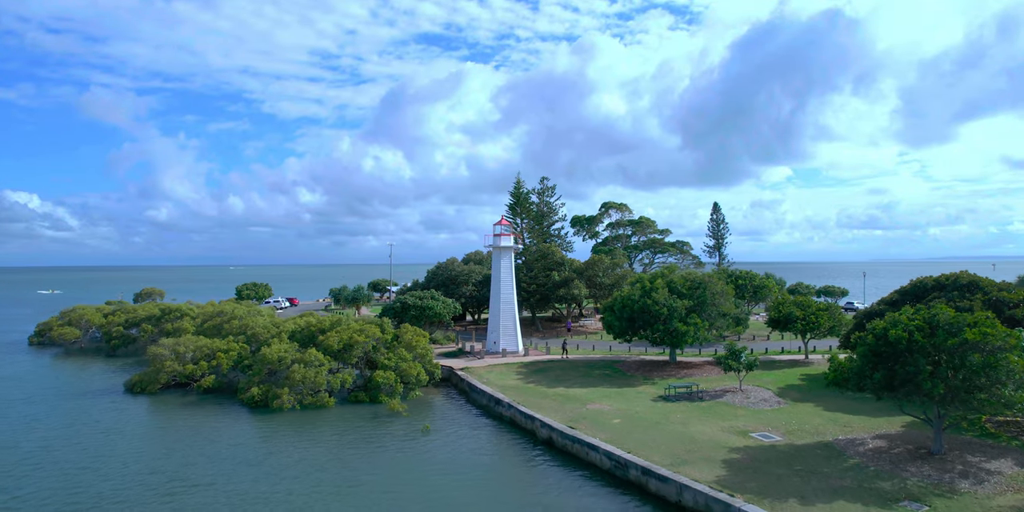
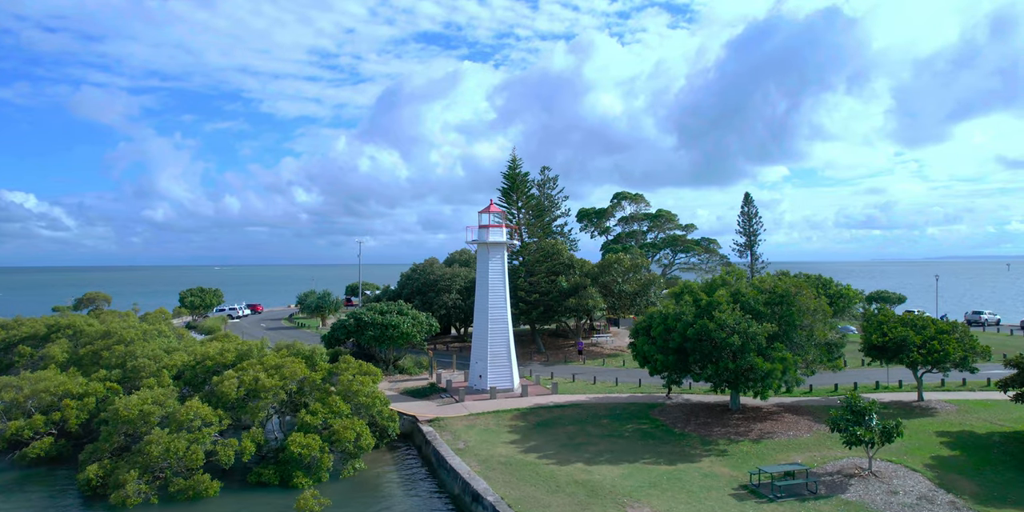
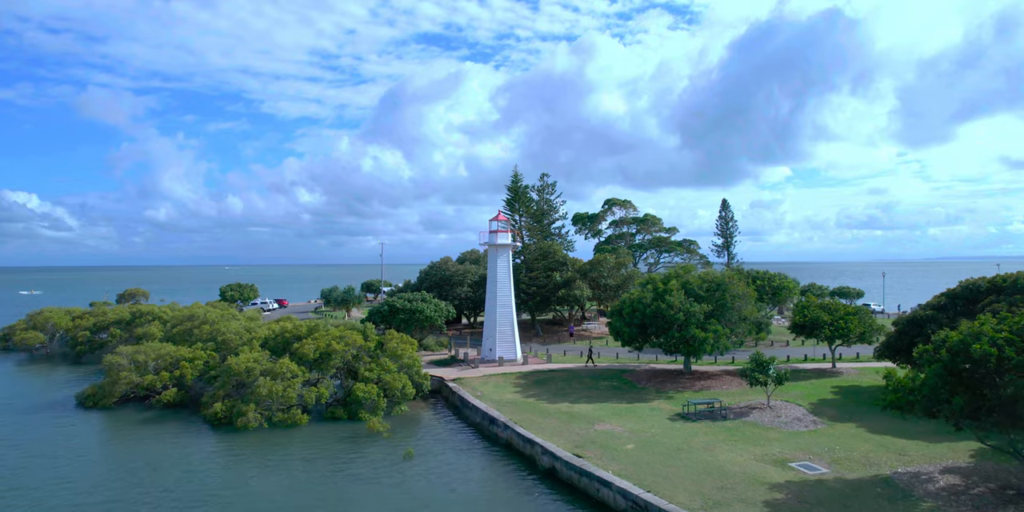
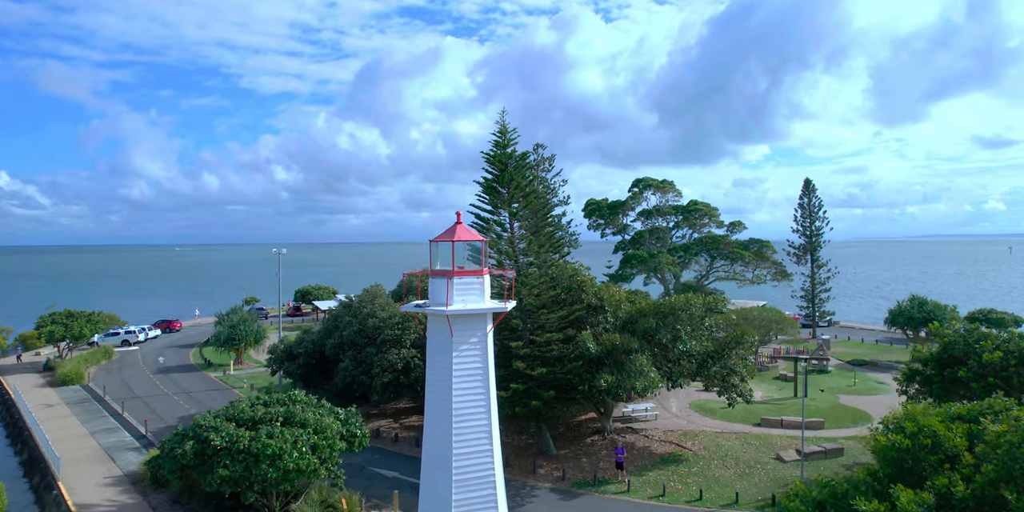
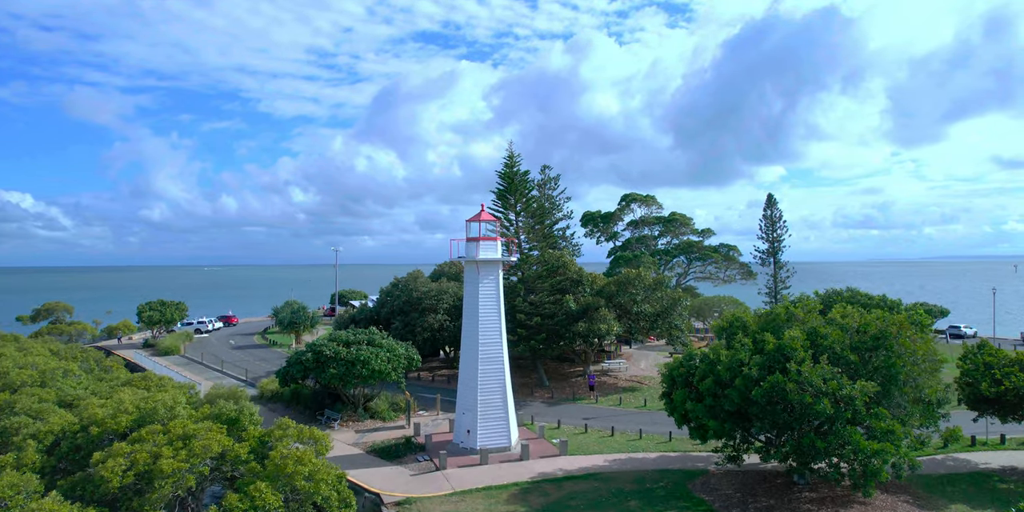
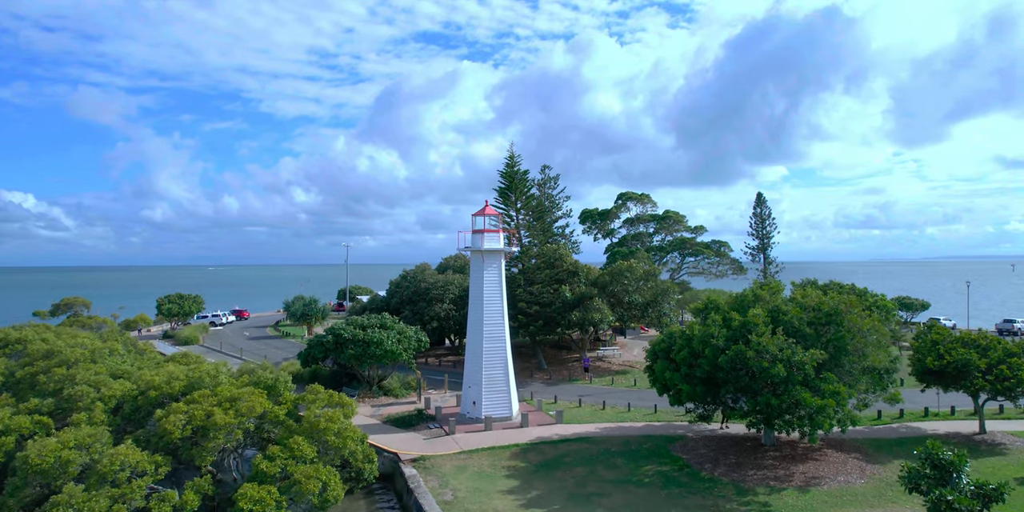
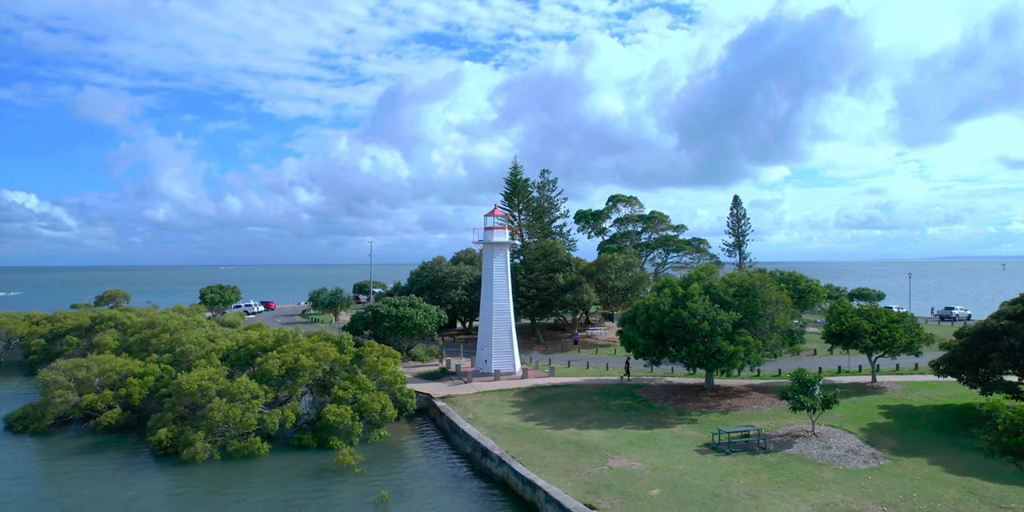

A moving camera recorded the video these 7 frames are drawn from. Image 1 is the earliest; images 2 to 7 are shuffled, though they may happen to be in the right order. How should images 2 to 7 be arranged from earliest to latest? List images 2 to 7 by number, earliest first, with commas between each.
3, 7, 2, 6, 5, 4
